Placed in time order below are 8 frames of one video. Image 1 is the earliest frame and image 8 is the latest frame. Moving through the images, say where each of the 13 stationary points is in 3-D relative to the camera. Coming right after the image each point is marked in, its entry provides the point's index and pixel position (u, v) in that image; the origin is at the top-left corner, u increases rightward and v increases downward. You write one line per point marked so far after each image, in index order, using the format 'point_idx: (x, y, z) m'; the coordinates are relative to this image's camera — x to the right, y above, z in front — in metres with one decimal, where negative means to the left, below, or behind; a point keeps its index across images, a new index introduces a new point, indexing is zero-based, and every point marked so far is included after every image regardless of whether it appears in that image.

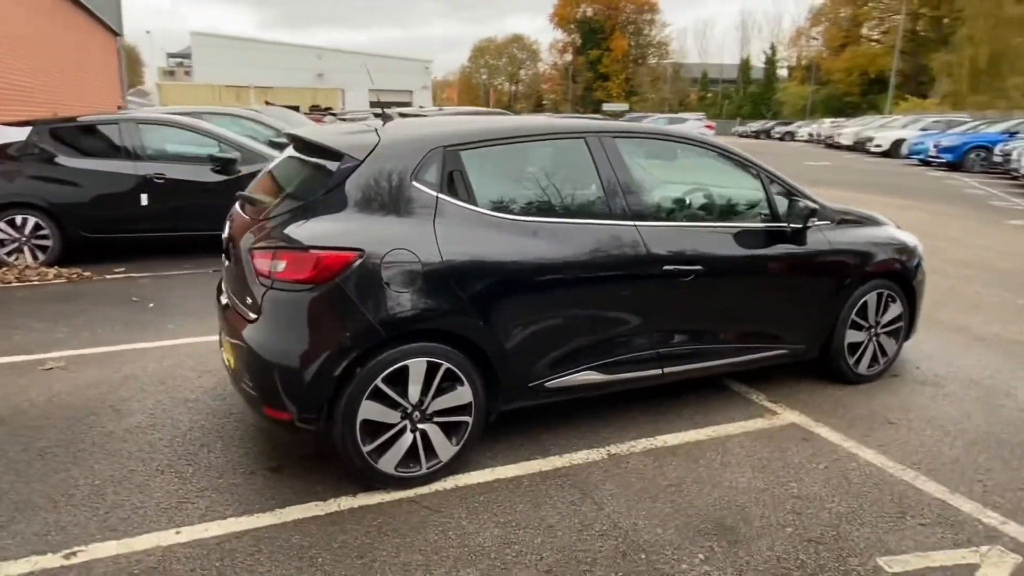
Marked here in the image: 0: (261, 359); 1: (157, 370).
0: (-1.2, -0.3, +3.3) m
1: (-2.5, -0.6, +5.1) m
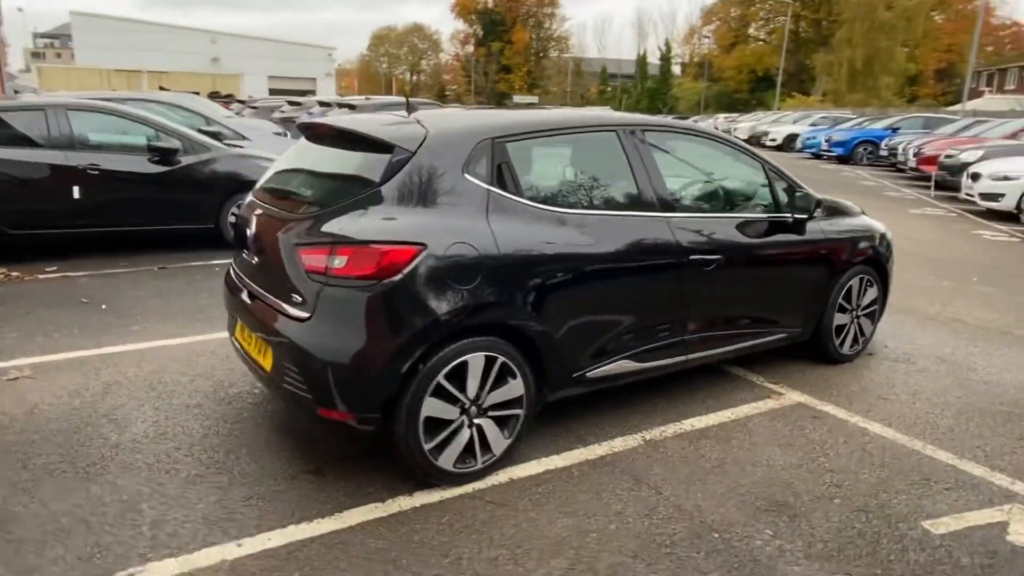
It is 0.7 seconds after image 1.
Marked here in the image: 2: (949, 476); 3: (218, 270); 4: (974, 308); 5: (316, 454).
0: (-0.9, -0.3, +3.2) m
1: (-2.5, -0.6, +4.7) m
2: (+2.2, -1.0, +3.6) m
3: (-3.2, +0.2, +7.7) m
4: (+4.5, -0.2, +6.8) m
5: (-1.0, -0.9, +3.8) m
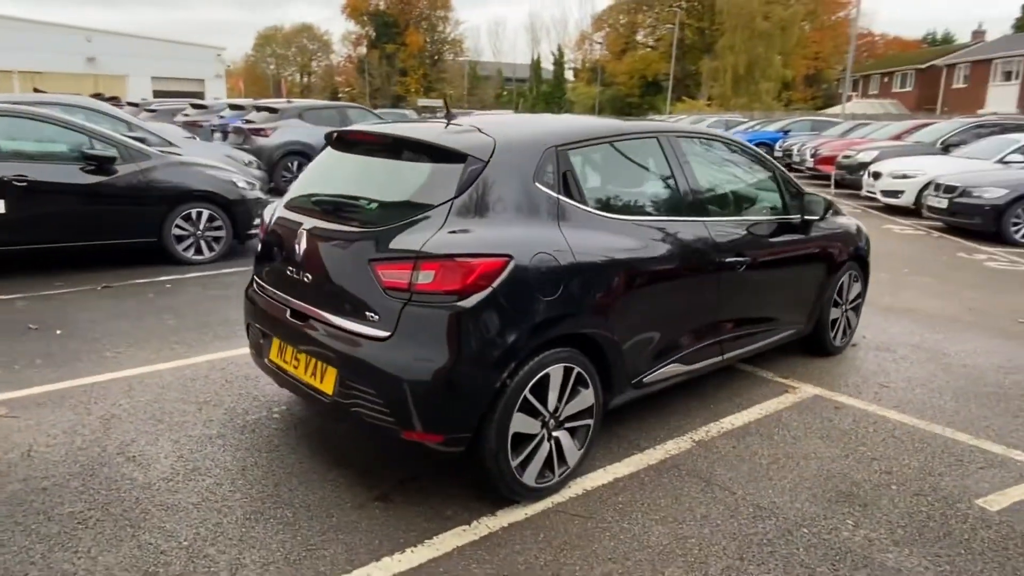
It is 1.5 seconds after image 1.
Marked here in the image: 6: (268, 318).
0: (-0.5, -0.4, +3.0) m
1: (-2.3, -0.7, +4.3) m
2: (+2.6, -0.9, +3.9) m
3: (-3.4, 0.0, +7.1) m
4: (+4.3, -0.1, +7.4) m
5: (-0.7, -0.9, +3.6) m
6: (-1.3, -0.2, +3.7) m
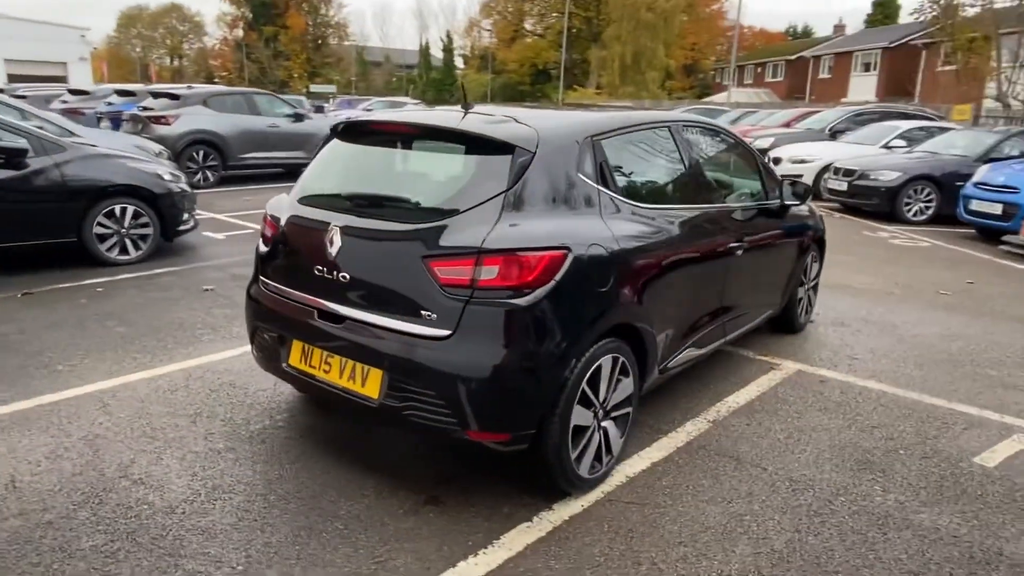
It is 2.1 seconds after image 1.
0: (-0.2, -0.4, +2.9) m
1: (-2.2, -0.8, +4.0) m
2: (+2.7, -0.8, +4.2) m
3: (-3.8, 0.0, +6.5) m
4: (+3.8, +0.2, +8.0) m
5: (-0.5, -0.9, +3.4) m
6: (-1.1, -0.2, +3.5) m
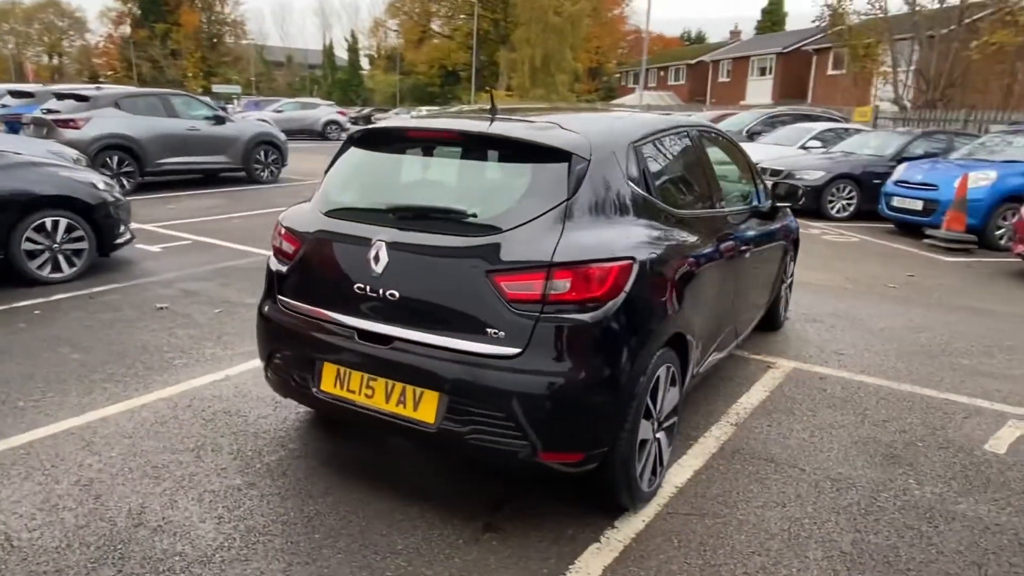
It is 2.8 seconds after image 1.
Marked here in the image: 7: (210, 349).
0: (+0.1, -0.4, +2.8) m
1: (-2.0, -0.9, +3.6) m
2: (+2.8, -0.7, +4.5) m
3: (-3.9, -0.2, +5.9) m
4: (+3.4, +0.2, +8.3) m
5: (-0.2, -1.0, +3.3) m
6: (-0.9, -0.3, +3.2) m
7: (-2.2, -0.5, +5.2) m
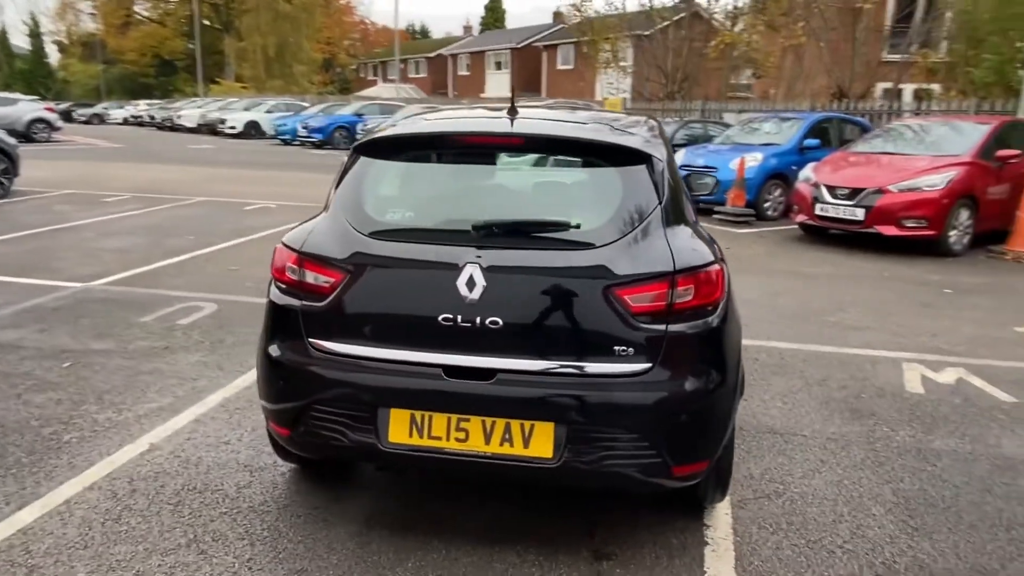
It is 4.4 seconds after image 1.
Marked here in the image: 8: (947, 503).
0: (+0.6, -0.5, +2.7) m
1: (-1.6, -1.1, +2.7) m
2: (+2.5, -0.5, +5.2) m
3: (-4.3, -0.7, +4.2) m
4: (+1.7, +0.5, +9.0) m
5: (+0.2, -1.1, +3.0) m
6: (-0.5, -0.4, +2.7) m
7: (-2.4, -0.7, +4.2) m
8: (+2.0, -1.0, +3.3) m
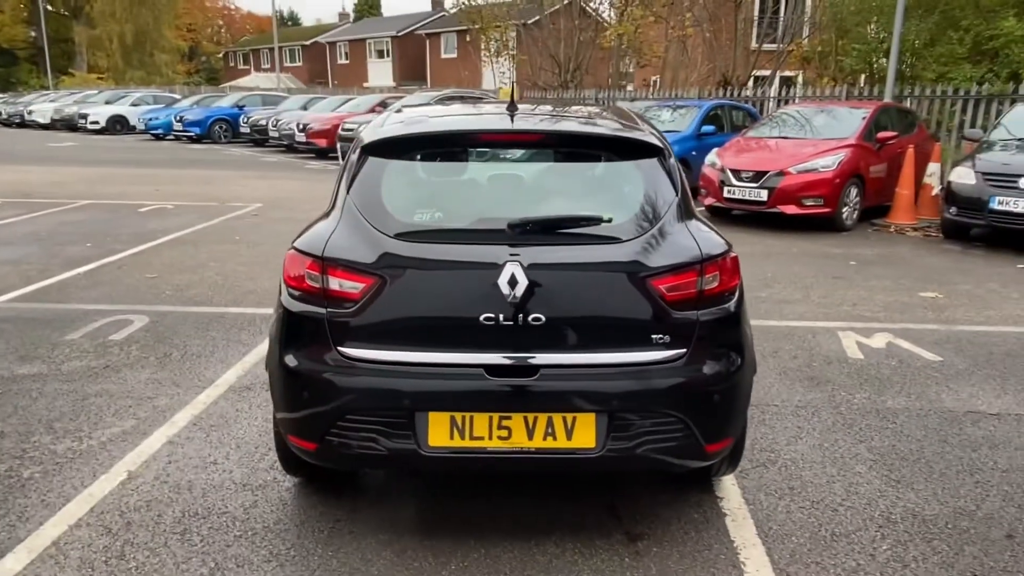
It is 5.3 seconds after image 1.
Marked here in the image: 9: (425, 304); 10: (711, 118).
0: (+0.7, -0.4, +2.8) m
1: (-1.4, -1.2, +2.5) m
2: (+2.3, -0.3, +5.6) m
3: (-4.3, -0.9, +3.6) m
4: (+0.8, +0.6, +9.2) m
5: (+0.3, -1.0, +3.1) m
6: (-0.3, -0.4, +2.7) m
7: (-2.5, -0.8, +3.8) m
8: (+2.1, -0.9, +3.7) m
9: (-0.4, -0.1, +2.7) m
10: (+3.9, +3.3, +13.7) m
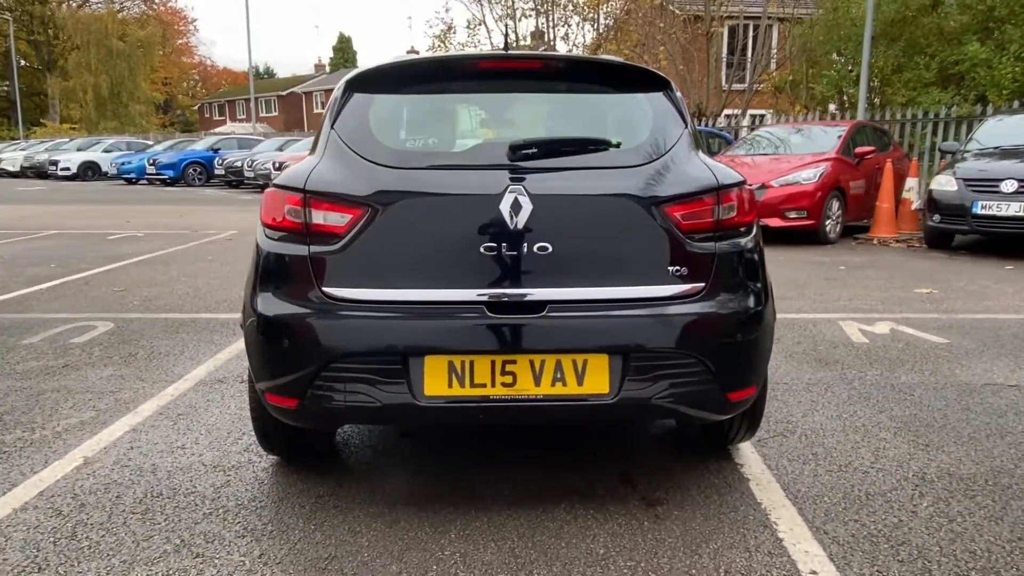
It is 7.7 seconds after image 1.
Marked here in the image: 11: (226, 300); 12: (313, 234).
0: (+0.7, -0.2, +2.6) m
1: (-1.3, -1.0, +2.1) m
2: (+2.2, -0.3, +5.4) m
3: (-4.3, -0.8, +3.1) m
4: (+0.5, +0.4, +9.0) m
5: (+0.3, -0.8, +2.8) m
6: (-0.3, -0.2, +2.4) m
7: (-2.5, -0.7, +3.4) m
8: (+2.1, -0.7, +3.5) m
9: (-0.3, +0.2, +2.5) m
10: (+3.5, +2.8, +13.8) m
11: (-2.6, -0.1, +6.4) m
12: (-0.7, +0.2, +2.5) m
